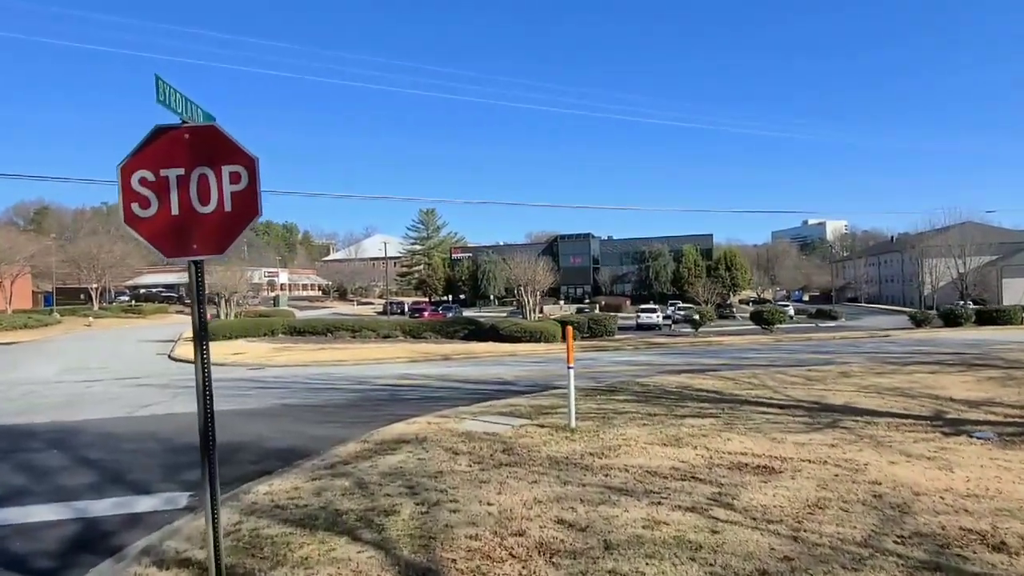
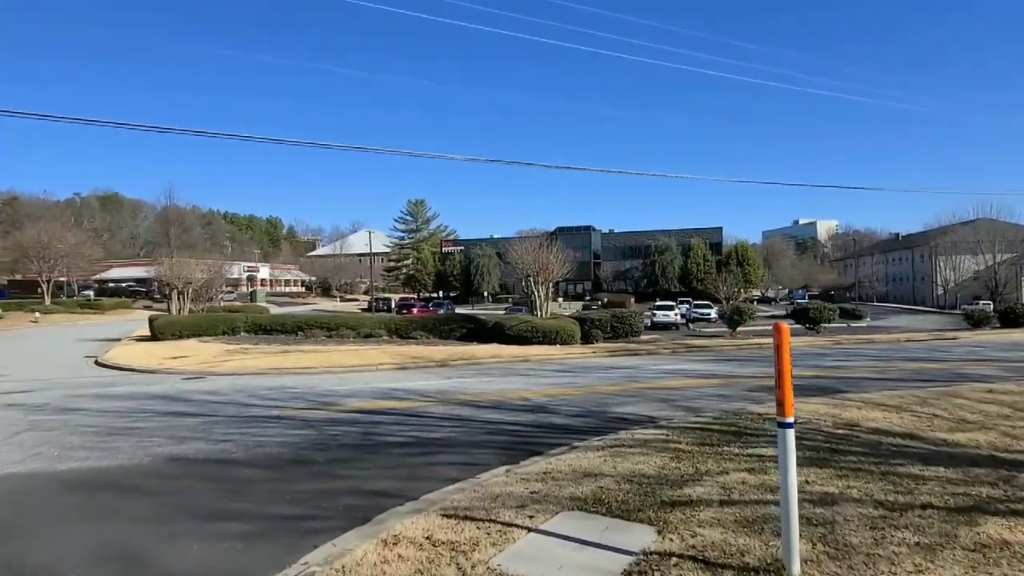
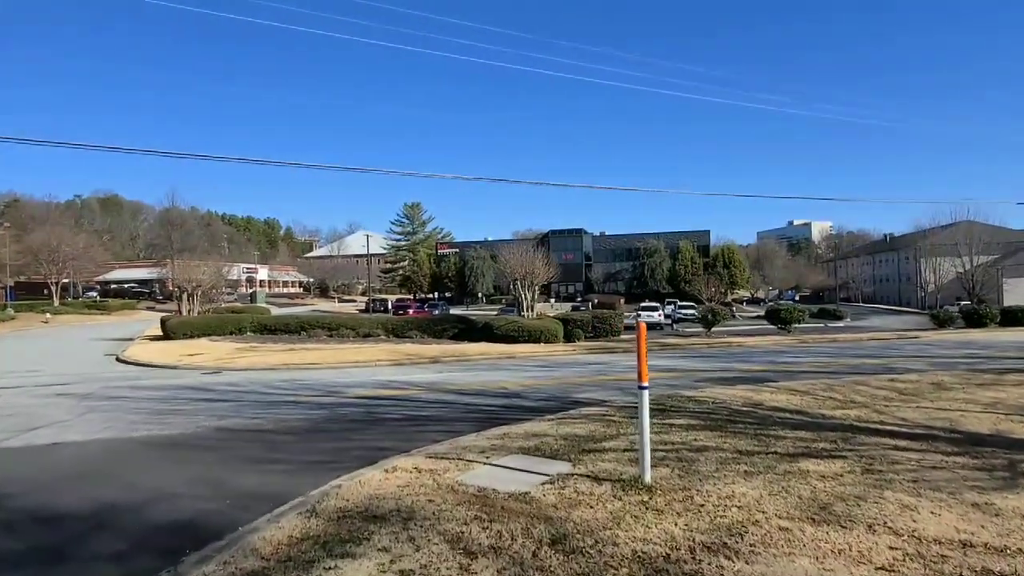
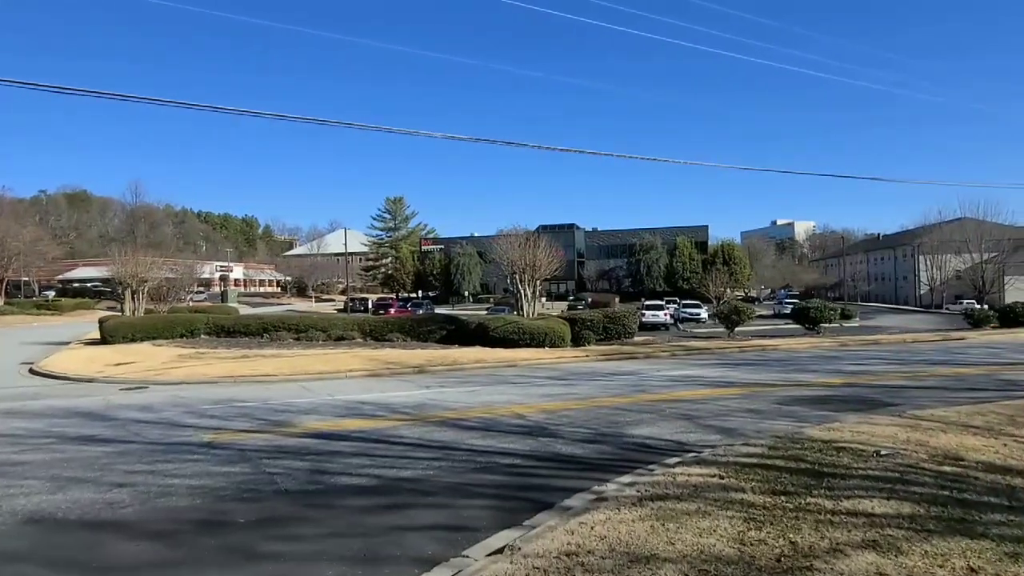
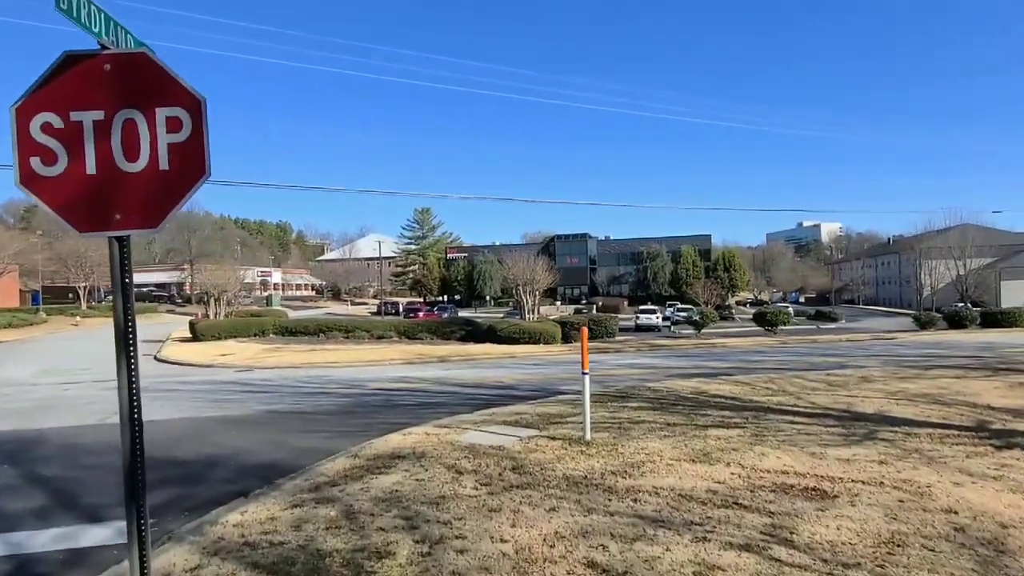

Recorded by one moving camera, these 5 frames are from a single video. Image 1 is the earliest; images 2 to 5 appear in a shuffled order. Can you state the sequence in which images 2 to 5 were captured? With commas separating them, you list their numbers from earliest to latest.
5, 3, 2, 4
